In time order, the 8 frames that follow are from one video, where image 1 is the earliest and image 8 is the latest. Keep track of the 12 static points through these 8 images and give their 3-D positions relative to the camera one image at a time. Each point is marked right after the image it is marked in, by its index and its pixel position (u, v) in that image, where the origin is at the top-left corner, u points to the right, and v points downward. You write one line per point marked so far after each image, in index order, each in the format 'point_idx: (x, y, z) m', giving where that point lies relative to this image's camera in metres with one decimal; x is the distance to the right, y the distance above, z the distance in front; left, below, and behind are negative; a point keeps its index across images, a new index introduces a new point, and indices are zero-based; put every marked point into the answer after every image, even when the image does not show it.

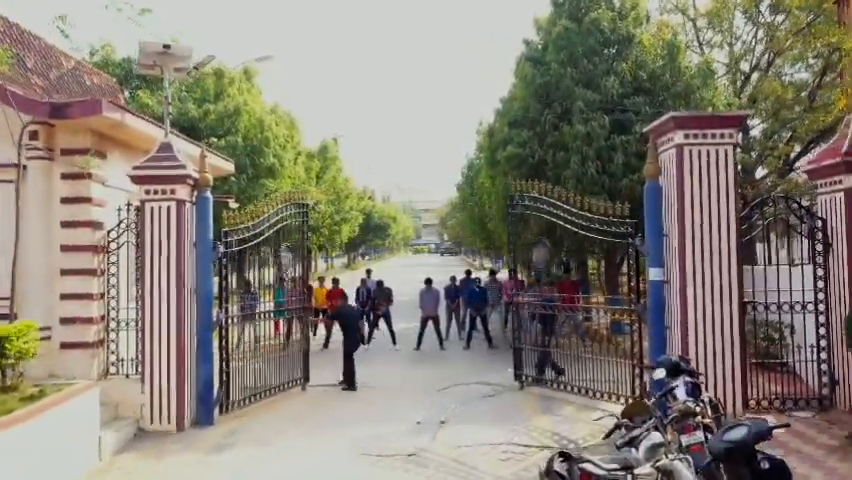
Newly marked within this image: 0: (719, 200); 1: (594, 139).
0: (+2.0, +0.3, +9.1) m
1: (+1.9, +1.1, +14.5) m
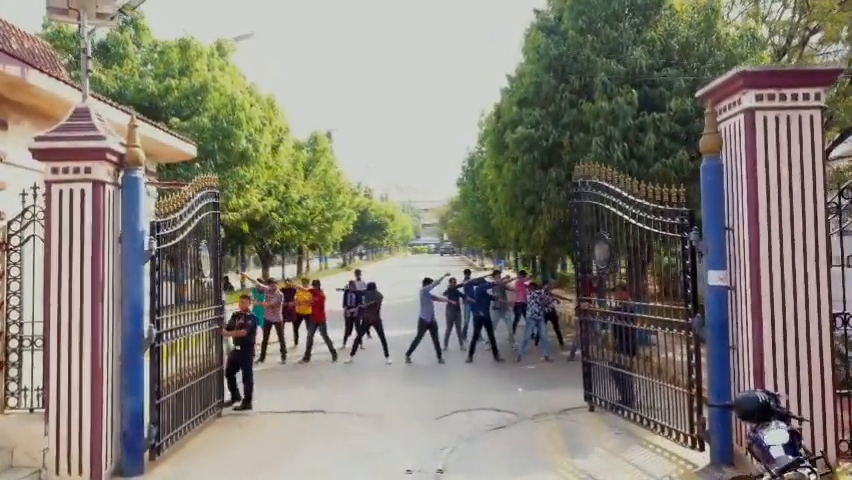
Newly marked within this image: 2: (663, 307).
0: (+2.0, +0.3, +6.9) m
1: (+1.8, +1.2, +12.3) m
2: (+1.5, -0.4, +8.0) m
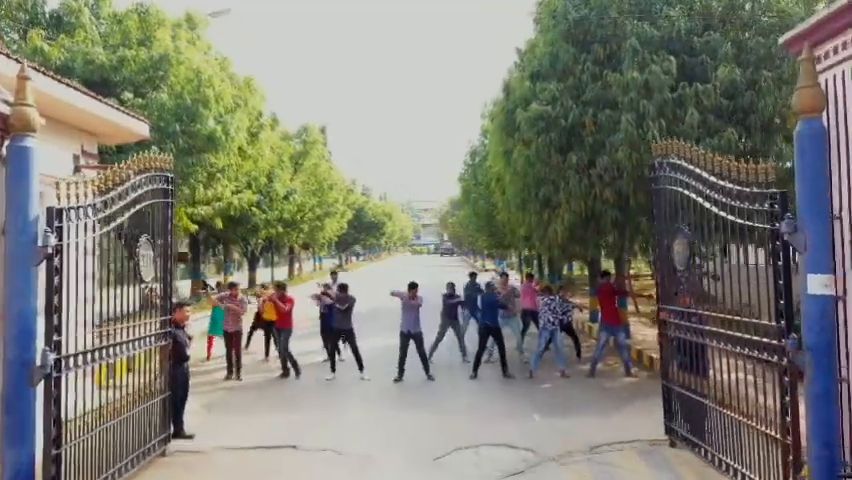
0: (+2.0, +0.3, +4.9) m
1: (+1.8, +1.2, +10.3) m
2: (+1.4, -0.4, +6.0) m
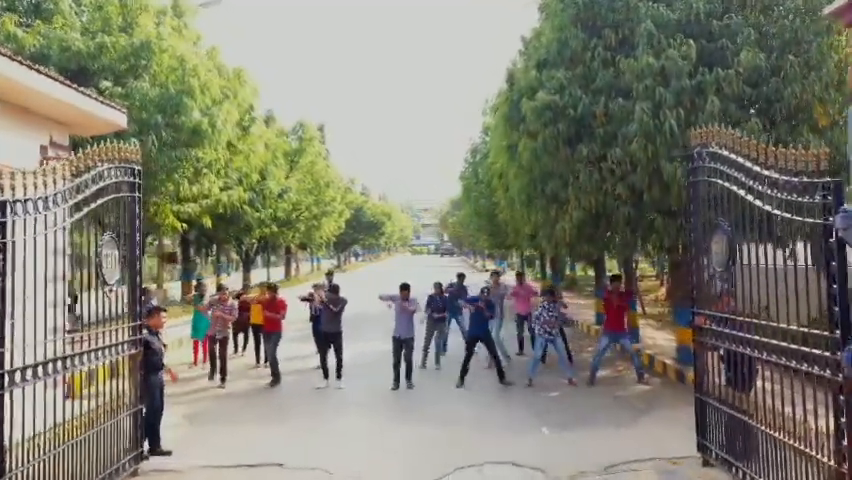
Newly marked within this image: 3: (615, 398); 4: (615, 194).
0: (+2.0, +0.4, +4.1) m
1: (+1.8, +1.2, +9.5) m
2: (+1.4, -0.4, +5.2) m
3: (+1.6, -1.3, +10.9) m
4: (+1.5, +0.4, +10.4) m
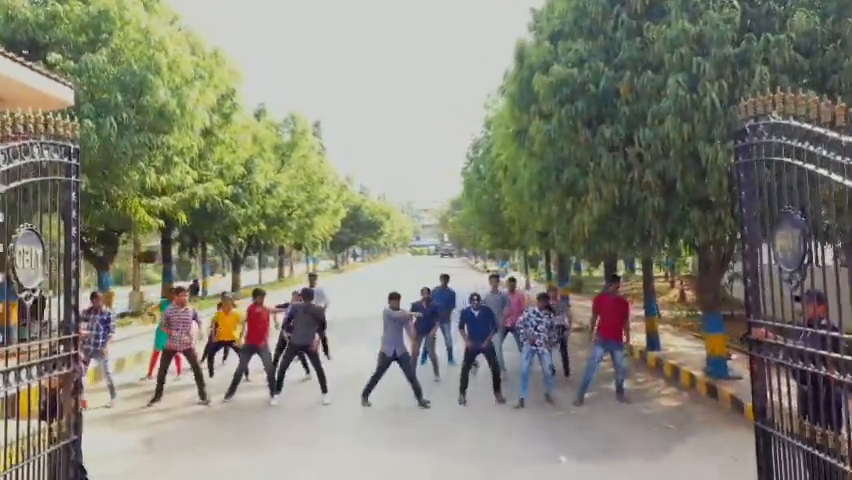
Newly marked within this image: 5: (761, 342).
0: (+2.0, +0.4, +2.7) m
1: (+1.8, +1.2, +8.1) m
2: (+1.4, -0.3, +3.8) m
3: (+1.6, -1.3, +9.5) m
4: (+1.5, +0.4, +9.0) m
5: (+1.5, -0.5, +5.9) m
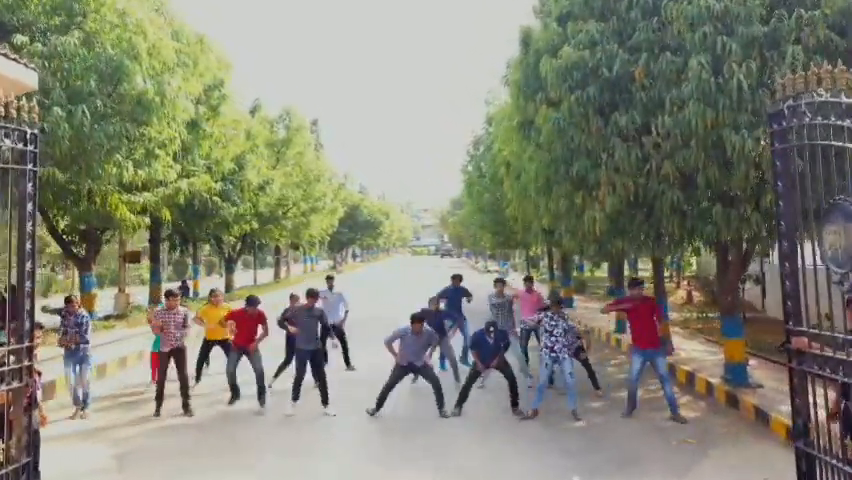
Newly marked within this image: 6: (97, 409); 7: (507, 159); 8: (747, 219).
0: (+1.9, +0.4, +2.0) m
1: (+1.8, +1.2, +7.4) m
2: (+1.4, -0.3, +3.1) m
3: (+1.6, -1.3, +8.8) m
4: (+1.5, +0.4, +8.3) m
5: (+1.5, -0.5, +5.2) m
6: (-2.6, -1.3, +10.2) m
7: (+0.9, +0.9, +15.2) m
8: (+2.0, +0.1, +8.1) m
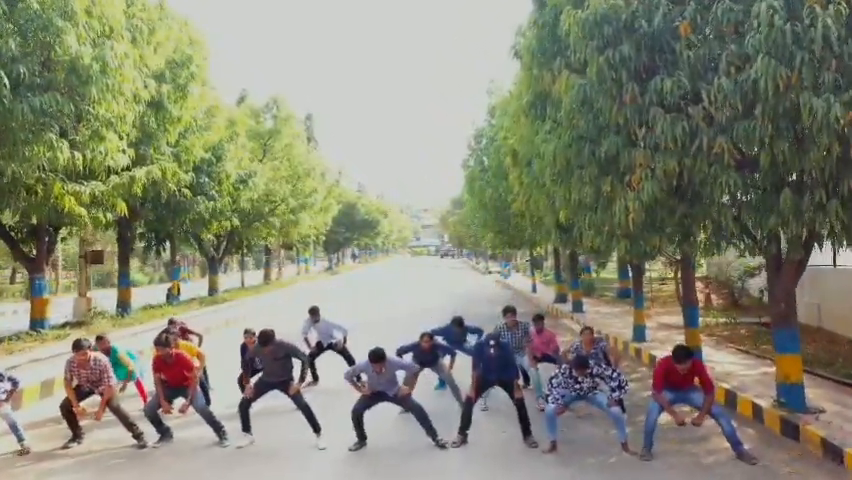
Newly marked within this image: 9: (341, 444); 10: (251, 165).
0: (+1.9, +0.4, +0.4) m
1: (+1.7, +1.3, +5.8) m
2: (+1.4, -0.3, +1.4) m
3: (+1.5, -1.3, +7.1) m
4: (+1.5, +0.4, +6.6) m
5: (+1.5, -0.4, +3.6) m
6: (-2.6, -1.3, +8.6) m
7: (+0.9, +1.0, +13.6) m
8: (+2.0, +0.2, +6.4) m
9: (-0.5, -1.3, +8.2) m
10: (-2.4, +1.0, +18.0) m
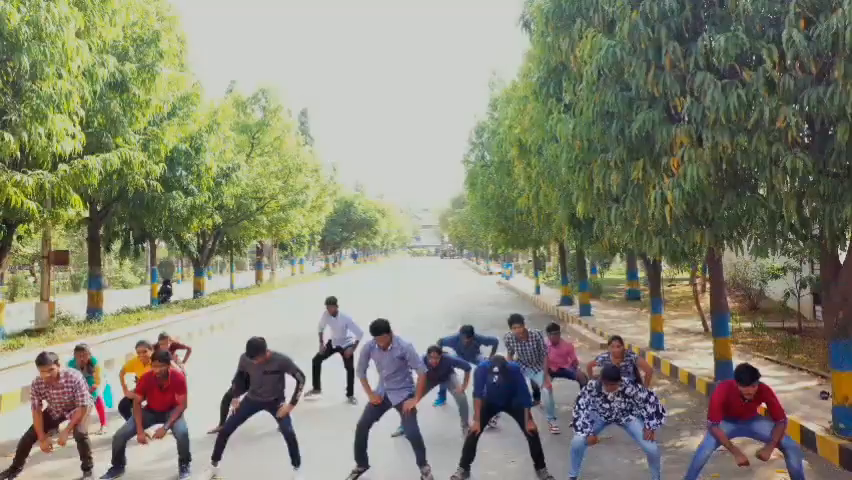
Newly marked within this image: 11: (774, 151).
0: (+1.9, +0.5, -0.9) m
1: (+1.7, +1.3, +4.5) m
2: (+1.3, -0.3, +0.2) m
3: (+1.5, -1.2, +5.8) m
4: (+1.4, +0.5, +5.3) m
5: (+1.5, -0.4, +2.3) m
6: (-2.6, -1.3, +7.3) m
7: (+0.9, +1.0, +12.3) m
8: (+1.9, +0.2, +5.2) m
9: (-0.5, -1.3, +6.9) m
10: (-2.5, +1.0, +16.7) m
11: (+1.4, +0.4, +5.3) m
